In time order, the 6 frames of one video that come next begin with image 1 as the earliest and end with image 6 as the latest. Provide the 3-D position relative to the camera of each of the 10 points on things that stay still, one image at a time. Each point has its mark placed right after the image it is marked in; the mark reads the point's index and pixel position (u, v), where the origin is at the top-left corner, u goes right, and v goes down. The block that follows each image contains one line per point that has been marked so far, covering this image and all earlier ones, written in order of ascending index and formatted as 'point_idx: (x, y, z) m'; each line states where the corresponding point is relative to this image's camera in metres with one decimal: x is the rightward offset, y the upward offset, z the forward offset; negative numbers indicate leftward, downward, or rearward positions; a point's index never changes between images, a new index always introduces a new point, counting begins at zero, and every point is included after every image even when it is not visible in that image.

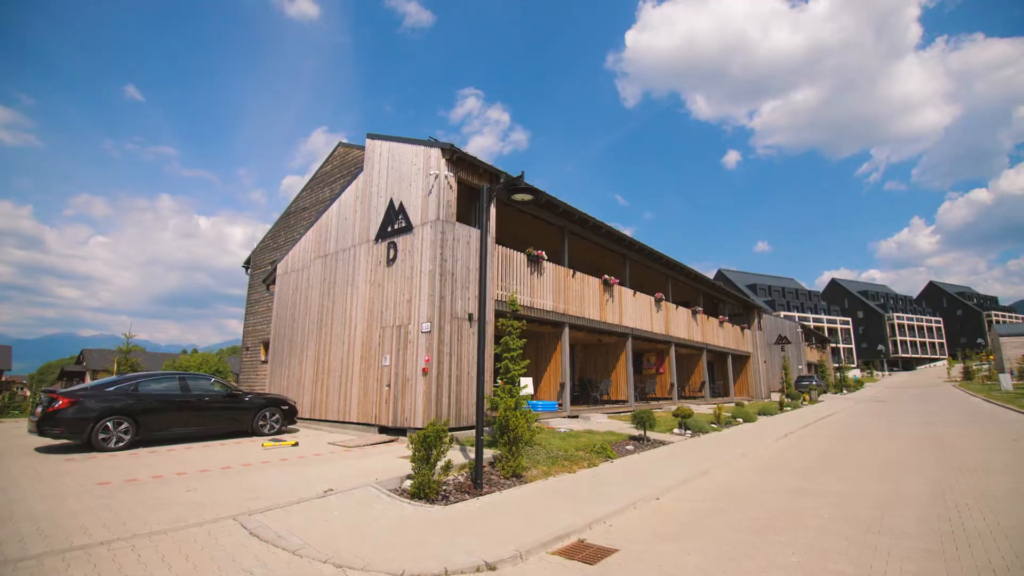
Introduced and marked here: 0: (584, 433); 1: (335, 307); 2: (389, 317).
0: (+1.6, -3.3, +11.3) m
1: (-4.5, -0.5, +12.5) m
2: (-2.7, -0.6, +10.8) m
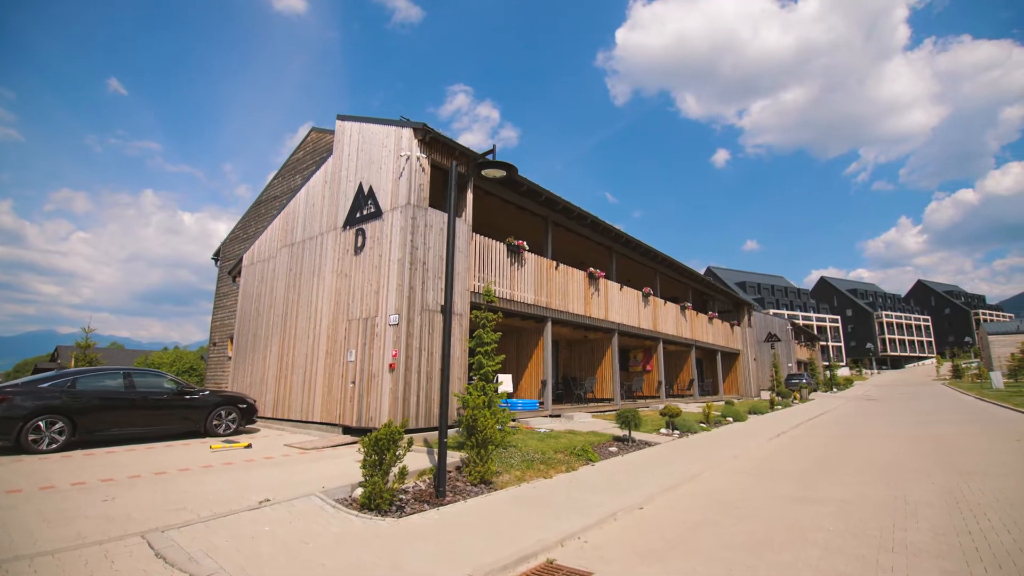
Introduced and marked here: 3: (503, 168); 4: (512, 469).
0: (+1.1, -3.1, +10.6) m
1: (-5.0, -0.3, +11.7) m
2: (-3.2, -0.4, +10.0) m
3: (-0.1, +1.5, +6.3) m
4: (0.0, -2.6, +7.2) m
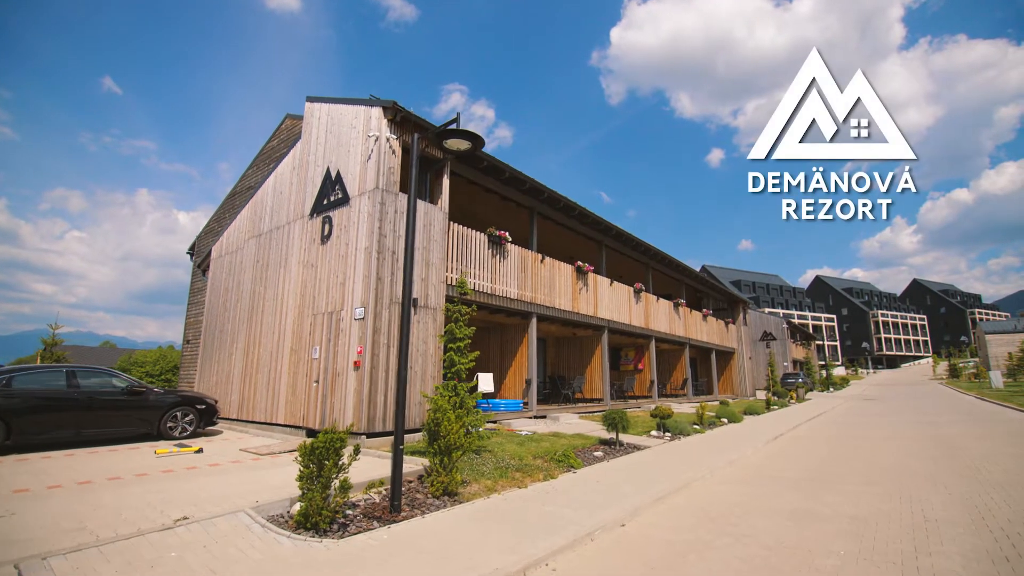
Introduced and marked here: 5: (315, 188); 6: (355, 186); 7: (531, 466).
0: (+0.7, -3.0, +9.9) m
1: (-5.4, -0.1, +10.9) m
2: (-3.6, -0.3, +9.3) m
3: (-0.5, +1.7, +5.6) m
4: (-0.4, -2.5, +6.5) m
5: (-4.0, +2.0, +10.2) m
6: (-2.9, +1.9, +9.1) m
7: (+0.3, -2.6, +7.3) m
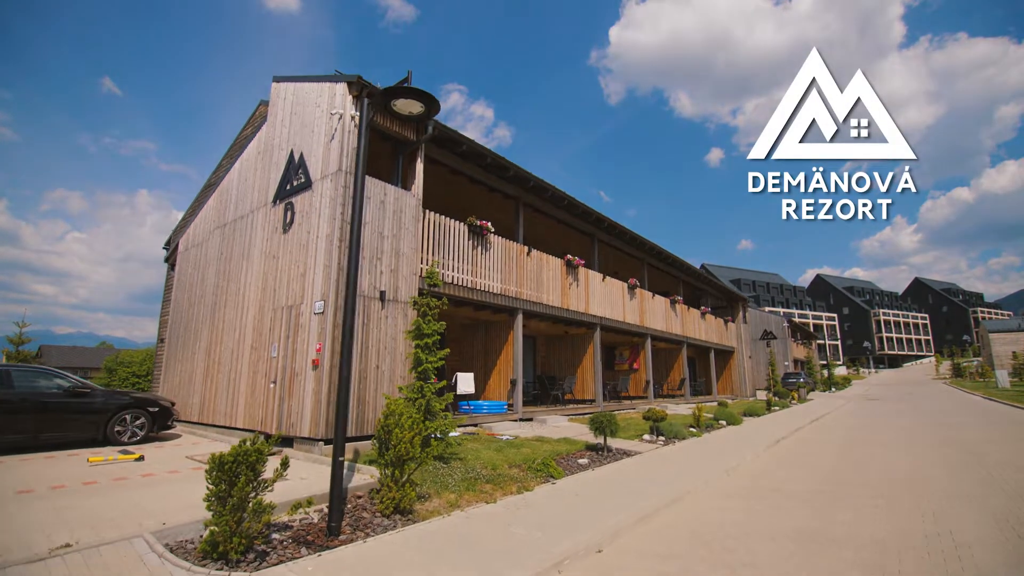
0: (+0.3, -2.8, +9.1) m
1: (-5.8, 0.0, +10.2) m
2: (-3.9, -0.2, +8.5) m
3: (-0.9, +1.8, +4.8) m
4: (-0.8, -2.3, +5.7) m
5: (-4.4, +2.2, +9.4) m
6: (-3.3, +2.0, +8.4) m
7: (-0.1, -2.5, +6.6) m
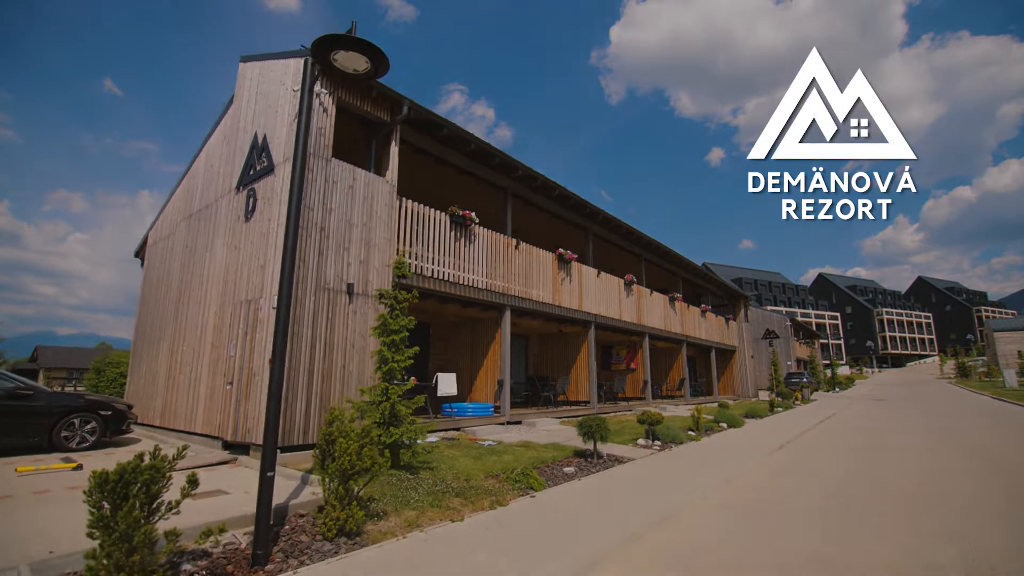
0: (0.0, -2.7, +8.4) m
1: (-6.1, +0.1, +9.5) m
2: (-4.2, 0.0, +7.8) m
3: (-1.2, +1.9, +4.1) m
4: (-1.1, -2.2, +5.0) m
5: (-4.7, +2.3, +8.7) m
6: (-3.6, +2.1, +7.7) m
7: (-0.4, -2.4, +5.9) m
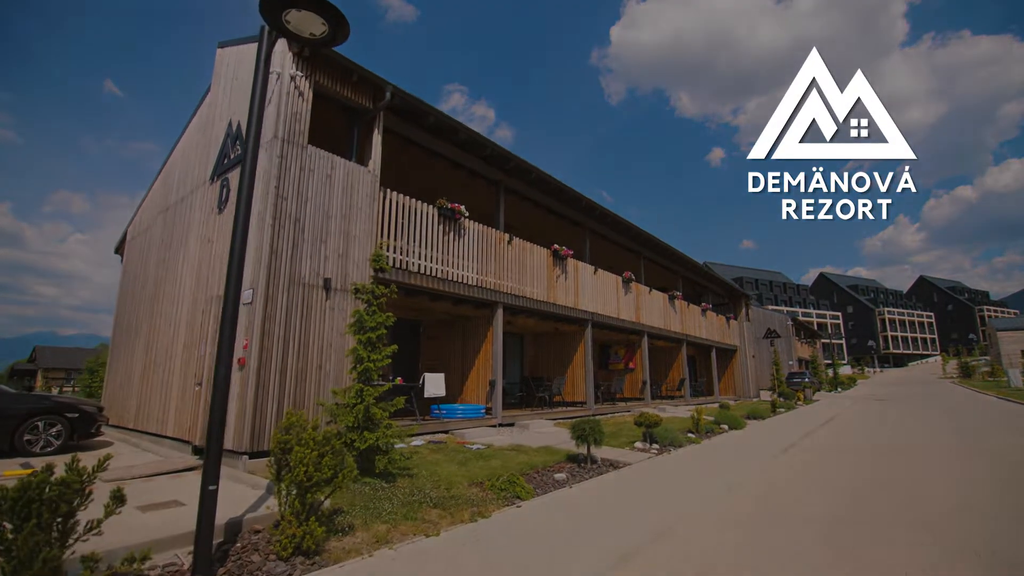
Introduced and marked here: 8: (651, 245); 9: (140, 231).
0: (-0.1, -2.6, +8.0) m
1: (-6.2, +0.2, +9.0) m
2: (-4.4, 0.0, +7.4) m
3: (-1.4, +2.0, +3.7) m
4: (-1.2, -2.1, +4.6) m
5: (-4.9, +2.3, +8.3) m
6: (-3.7, +2.2, +7.3) m
7: (-0.6, -2.3, +5.4) m
8: (+4.7, +1.4, +16.9) m
9: (-8.1, +1.3, +10.9) m
